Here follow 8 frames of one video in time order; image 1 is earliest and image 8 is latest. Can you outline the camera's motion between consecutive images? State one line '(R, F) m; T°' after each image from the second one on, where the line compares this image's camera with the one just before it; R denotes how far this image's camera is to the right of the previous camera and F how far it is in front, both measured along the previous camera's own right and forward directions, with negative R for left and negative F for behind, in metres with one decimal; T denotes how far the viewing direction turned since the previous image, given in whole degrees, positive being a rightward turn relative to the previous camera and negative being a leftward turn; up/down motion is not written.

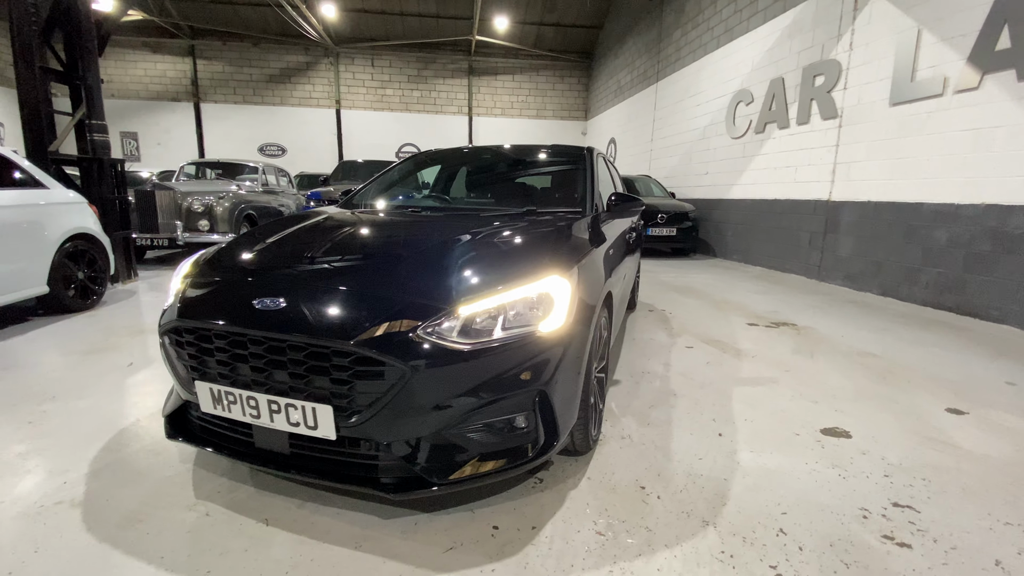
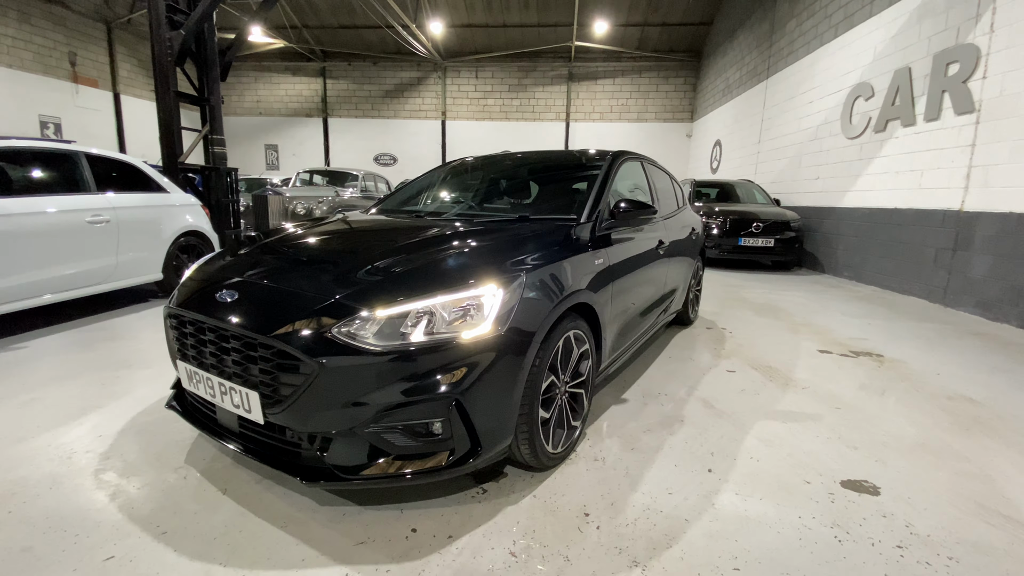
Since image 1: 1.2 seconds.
(+0.6, +0.1) m; -13°
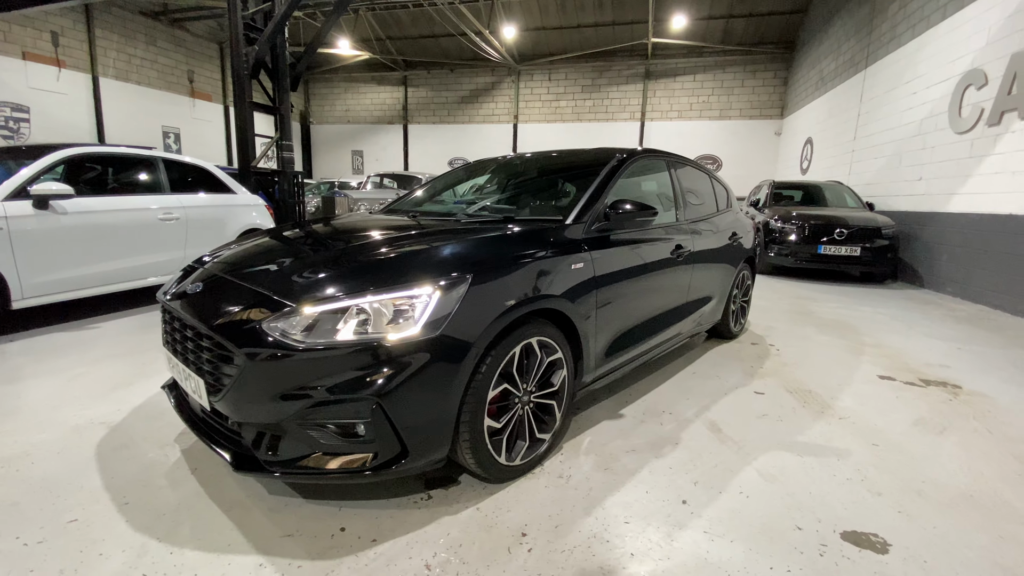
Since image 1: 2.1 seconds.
(+0.4, +0.1) m; -10°
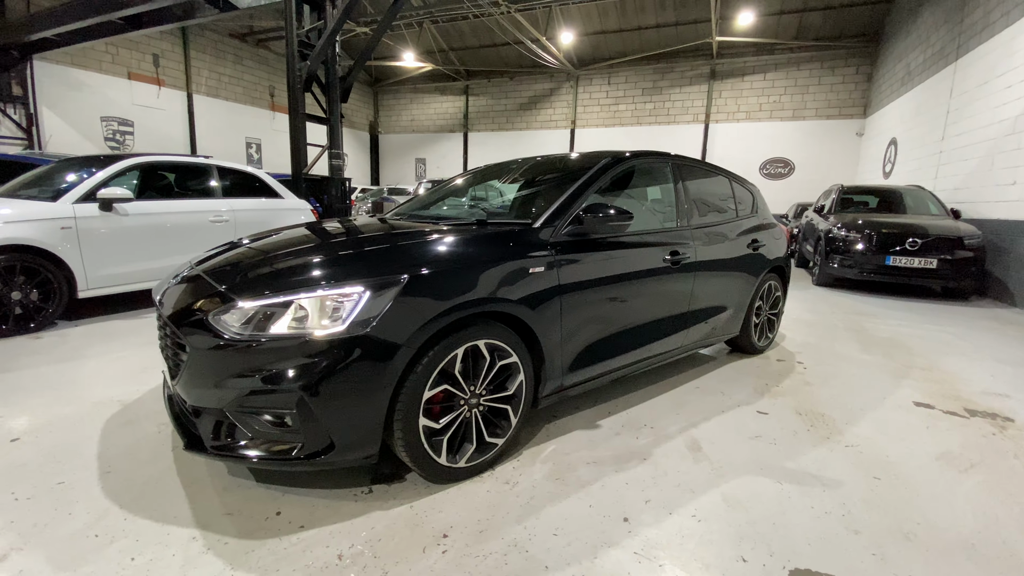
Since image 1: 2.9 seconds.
(+0.4, 0.0) m; -8°
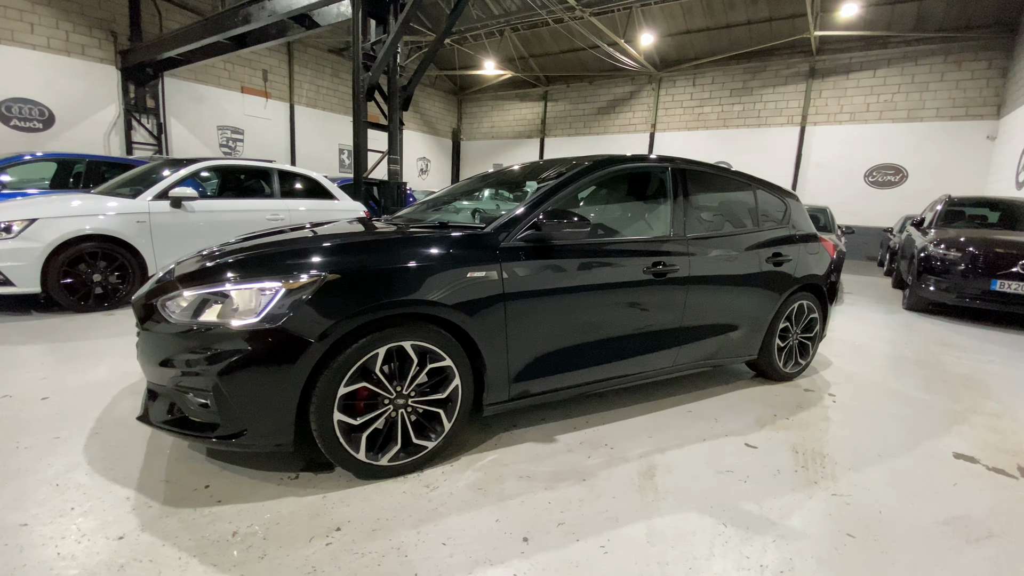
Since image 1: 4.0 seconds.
(+0.6, +0.1) m; -10°
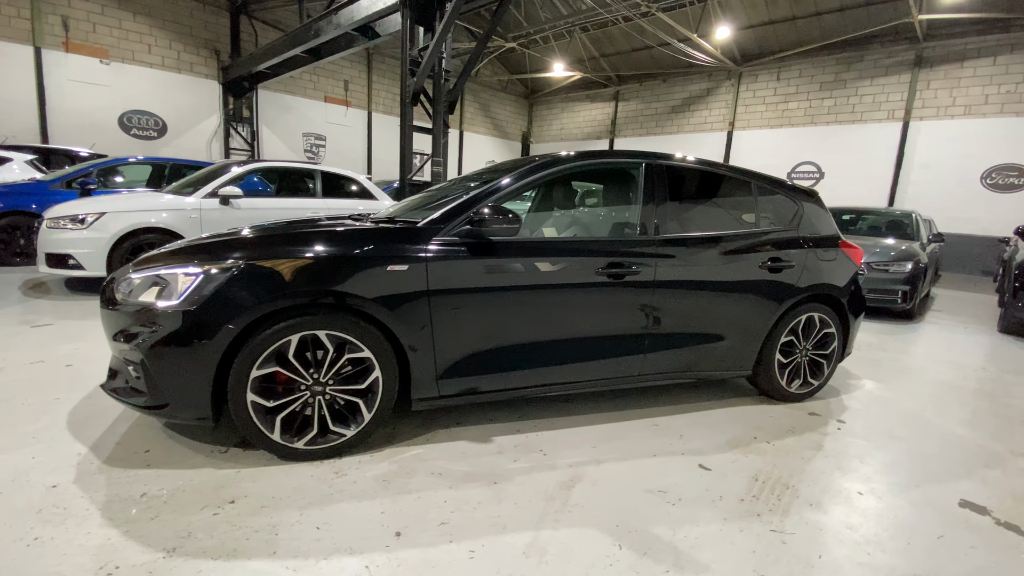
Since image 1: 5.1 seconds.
(+0.6, +0.1) m; -10°
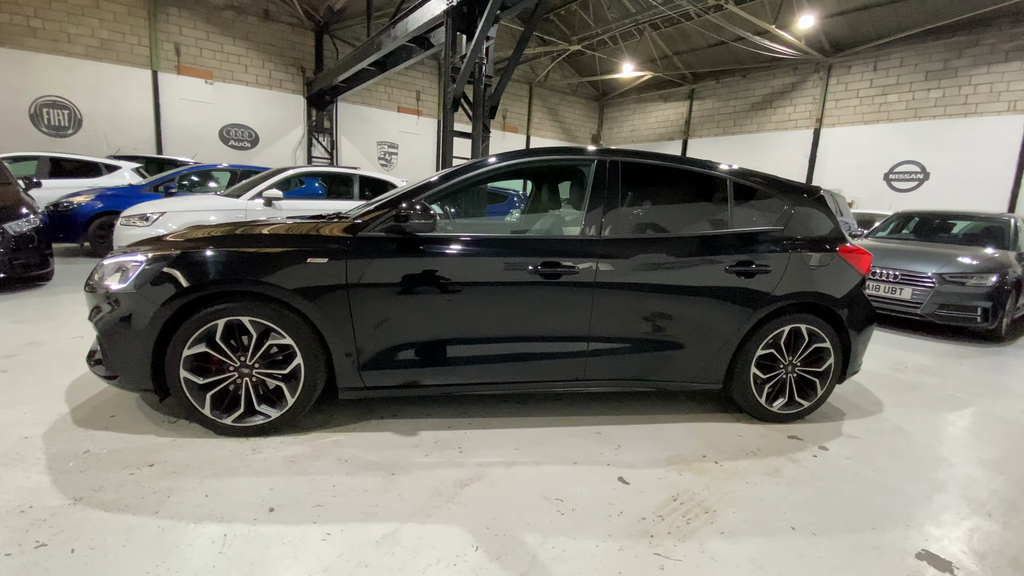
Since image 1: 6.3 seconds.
(+0.7, +0.1) m; -10°
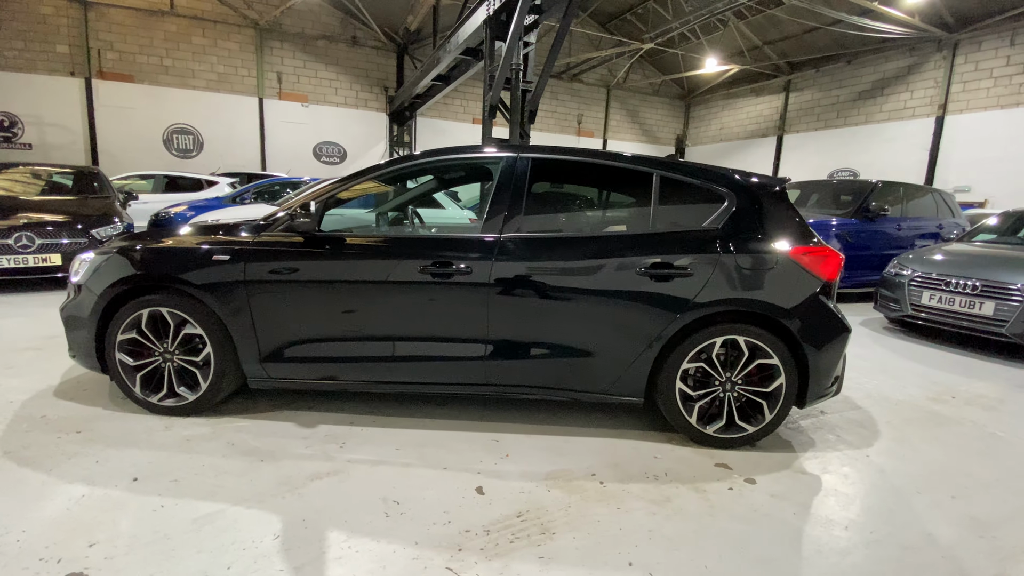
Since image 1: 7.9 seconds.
(+0.9, +0.1) m; -12°
